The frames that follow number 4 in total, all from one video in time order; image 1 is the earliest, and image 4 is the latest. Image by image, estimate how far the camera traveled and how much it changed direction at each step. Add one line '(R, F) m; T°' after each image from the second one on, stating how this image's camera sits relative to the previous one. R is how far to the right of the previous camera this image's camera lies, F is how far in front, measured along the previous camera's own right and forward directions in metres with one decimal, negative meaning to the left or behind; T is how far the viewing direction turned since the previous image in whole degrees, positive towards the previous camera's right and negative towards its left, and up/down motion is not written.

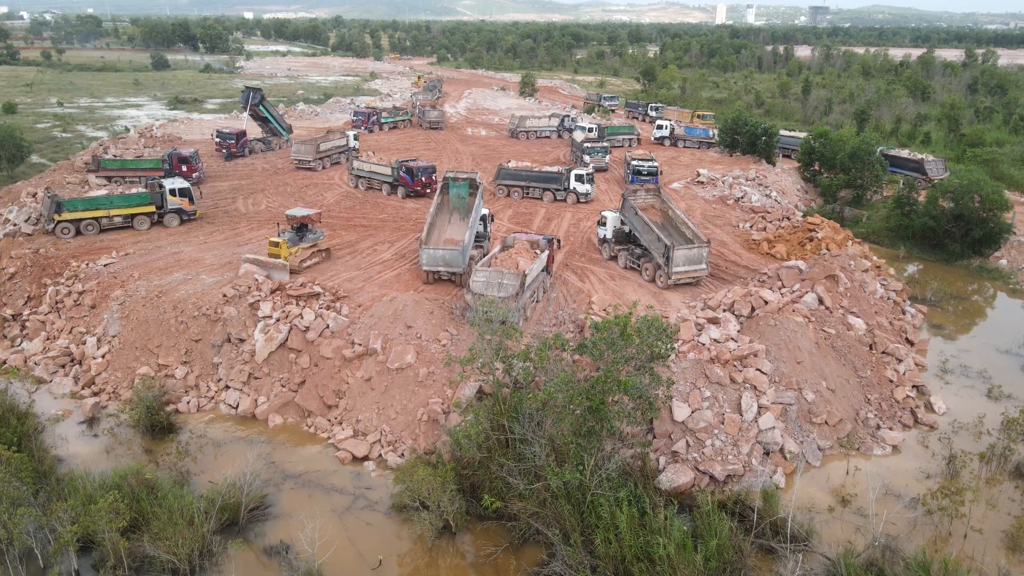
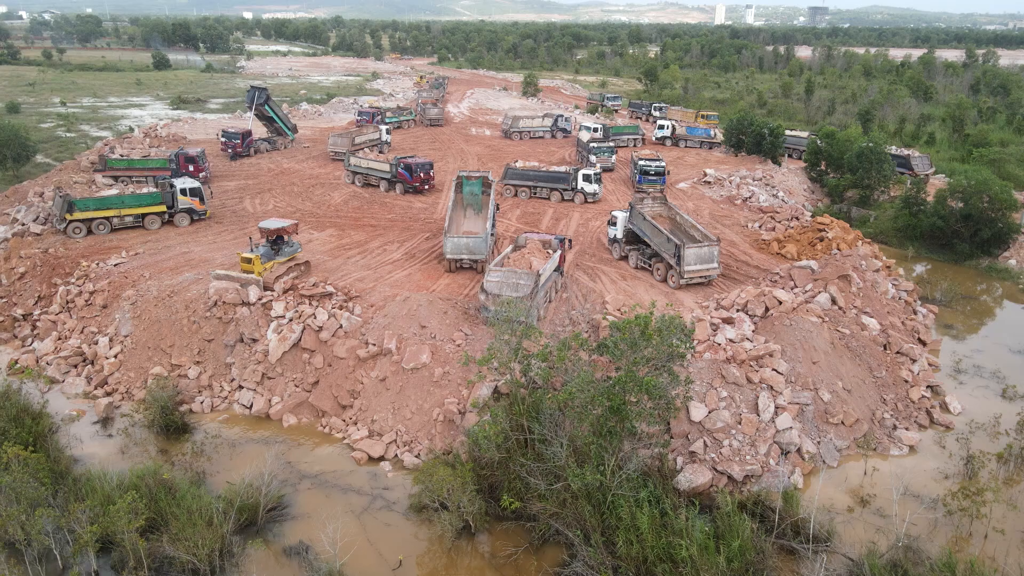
(-0.3, 0.0) m; 0°
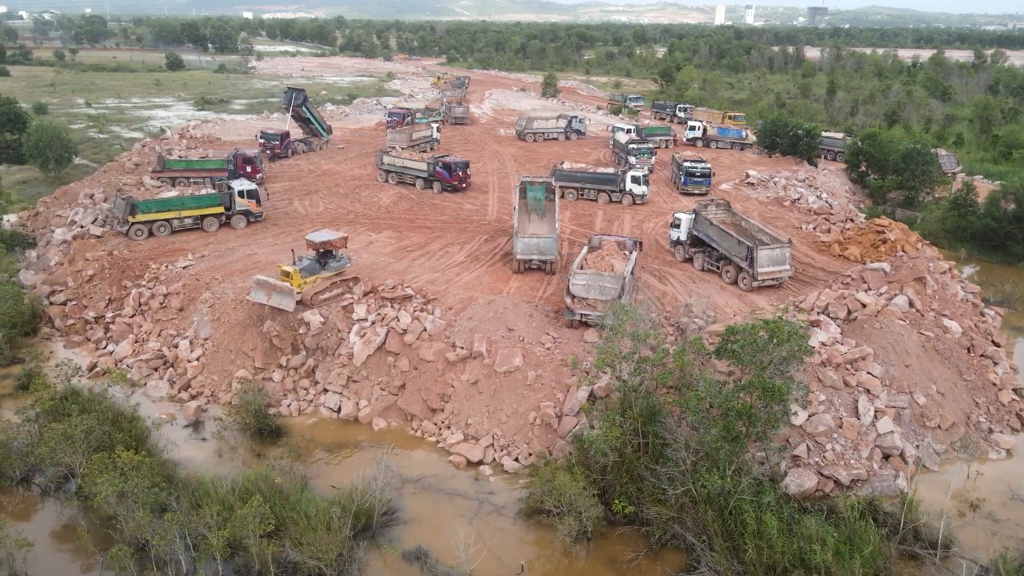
(-2.0, 0.0) m; 0°
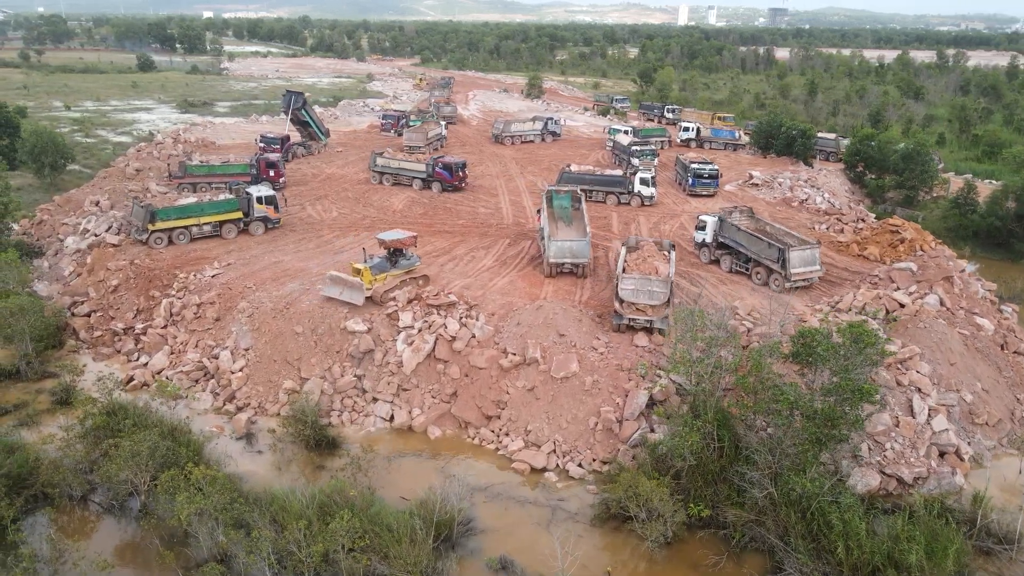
(-1.8, +0.1) m; +3°
